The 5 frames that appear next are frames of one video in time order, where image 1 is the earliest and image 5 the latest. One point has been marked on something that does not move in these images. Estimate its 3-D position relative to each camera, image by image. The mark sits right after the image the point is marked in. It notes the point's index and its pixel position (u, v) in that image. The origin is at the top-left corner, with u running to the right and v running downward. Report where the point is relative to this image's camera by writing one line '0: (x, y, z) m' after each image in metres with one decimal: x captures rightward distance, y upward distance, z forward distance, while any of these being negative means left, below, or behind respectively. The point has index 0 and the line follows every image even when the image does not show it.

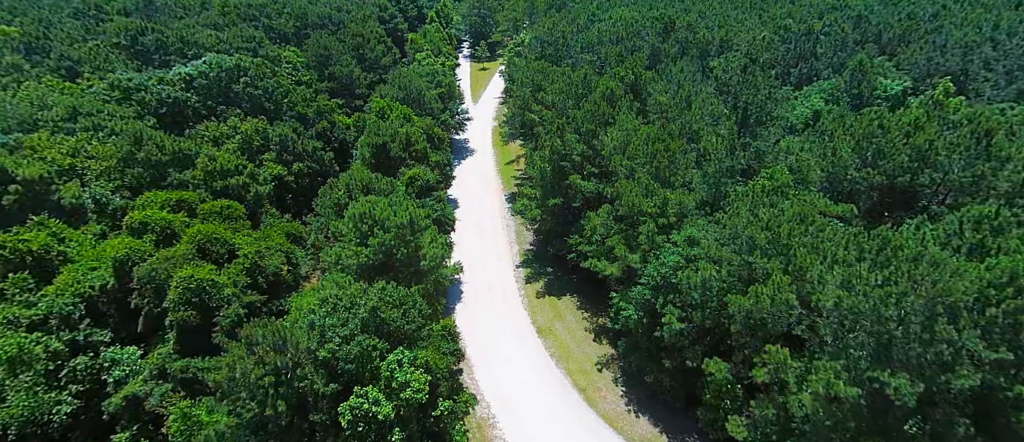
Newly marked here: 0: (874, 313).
0: (+14.2, -3.7, +19.5) m
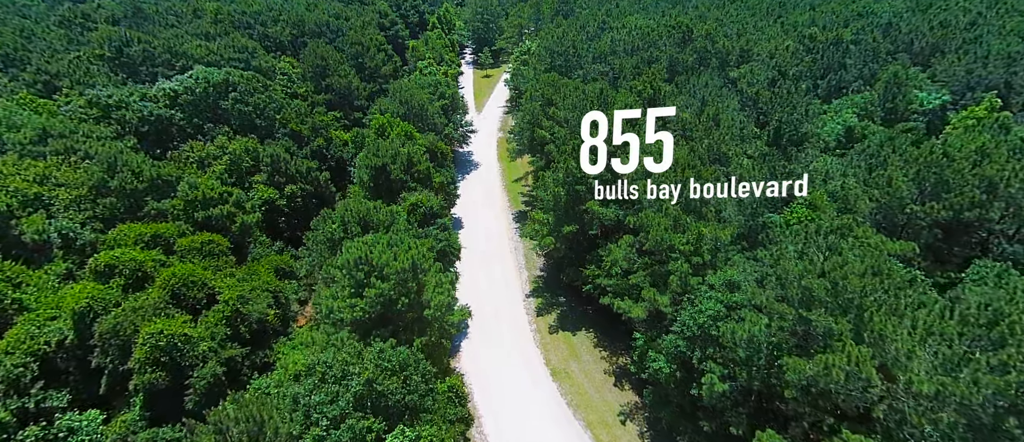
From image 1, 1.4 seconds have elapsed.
0: (+15.0, -5.8, +15.8) m
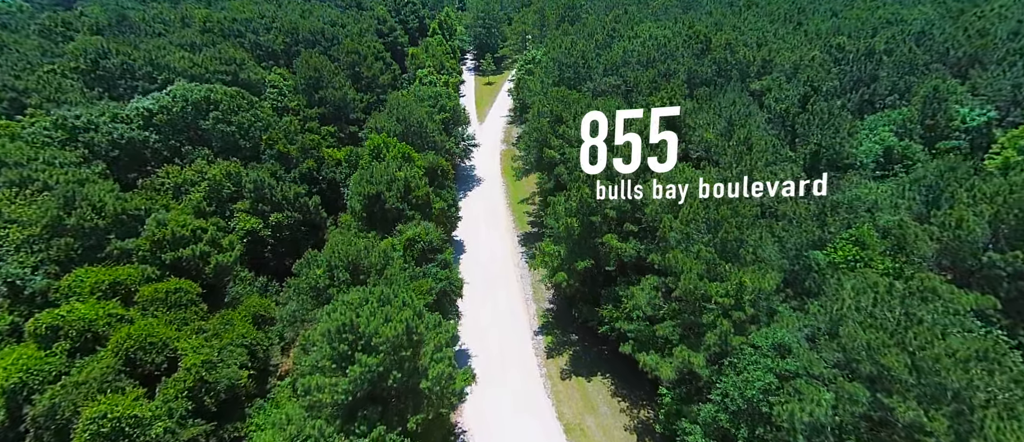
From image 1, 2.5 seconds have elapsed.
0: (+15.6, -8.2, +11.7) m
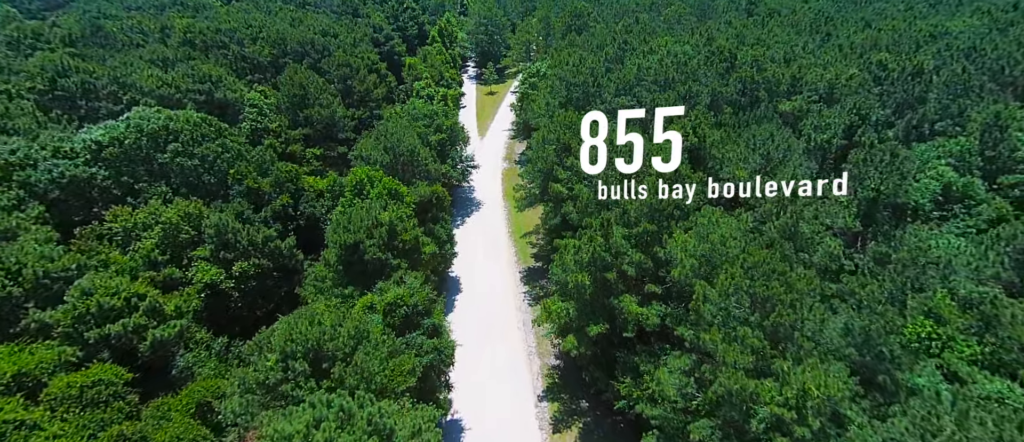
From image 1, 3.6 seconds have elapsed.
0: (+15.4, -11.7, +6.1) m
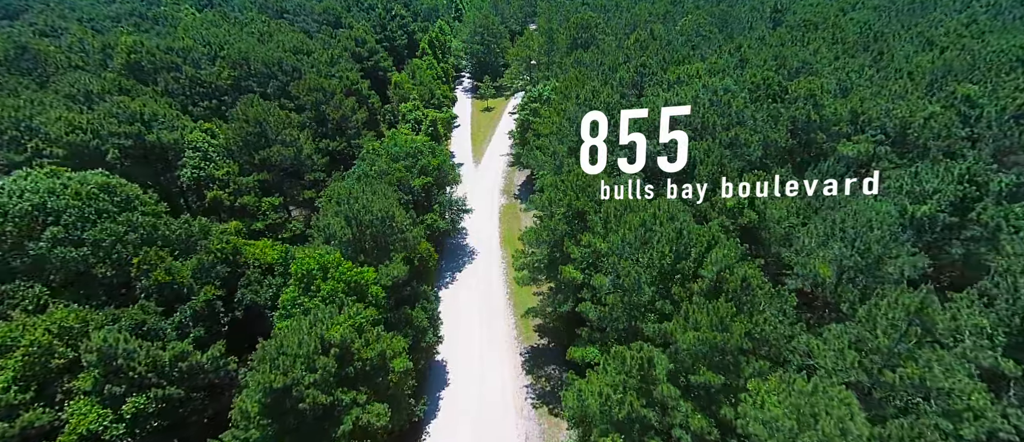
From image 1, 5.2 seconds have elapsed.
0: (+15.4, -17.6, -3.3) m
